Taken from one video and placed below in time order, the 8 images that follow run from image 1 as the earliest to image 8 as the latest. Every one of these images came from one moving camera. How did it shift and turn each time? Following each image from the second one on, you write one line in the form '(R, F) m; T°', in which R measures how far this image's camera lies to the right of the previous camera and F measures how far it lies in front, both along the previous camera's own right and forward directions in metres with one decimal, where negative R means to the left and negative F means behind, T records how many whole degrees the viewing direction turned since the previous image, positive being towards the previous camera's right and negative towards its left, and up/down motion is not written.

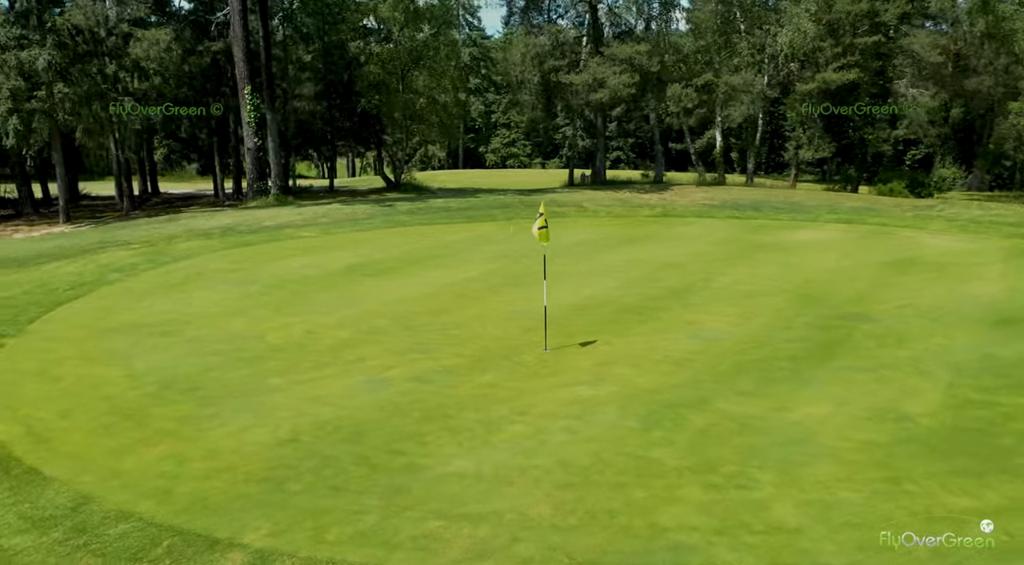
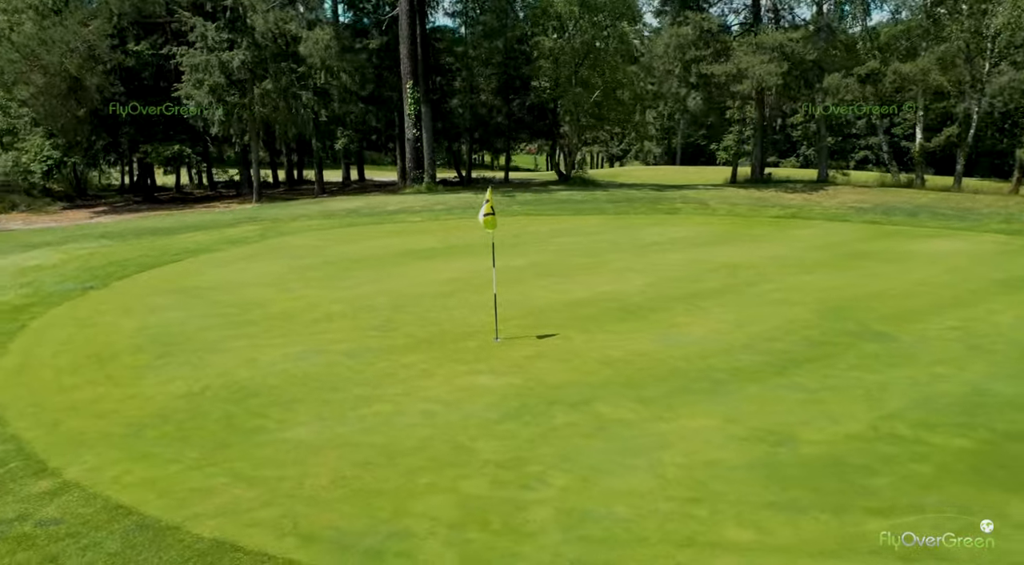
(+3.0, +0.5) m; -16°
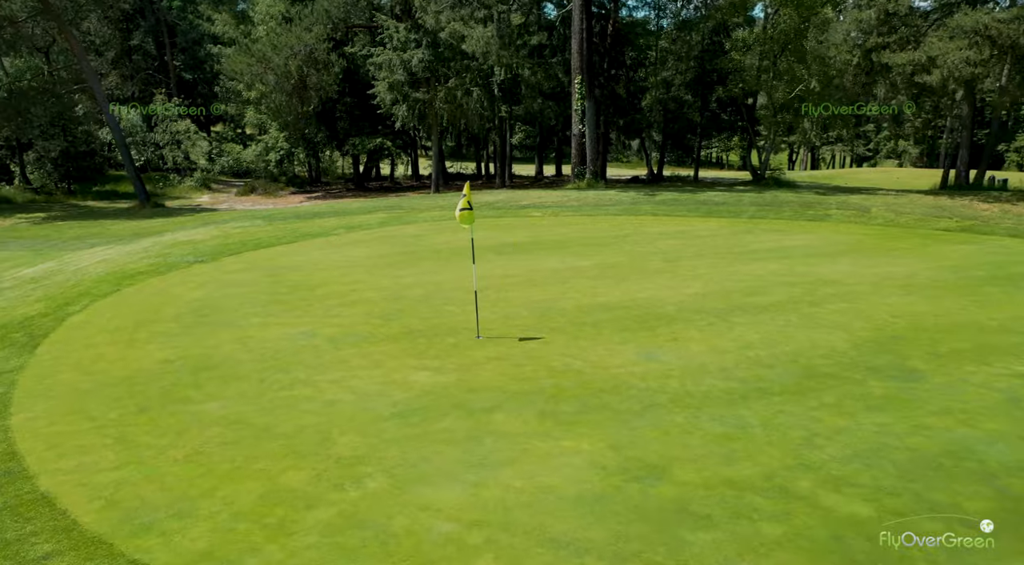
(+2.7, +0.7) m; -17°
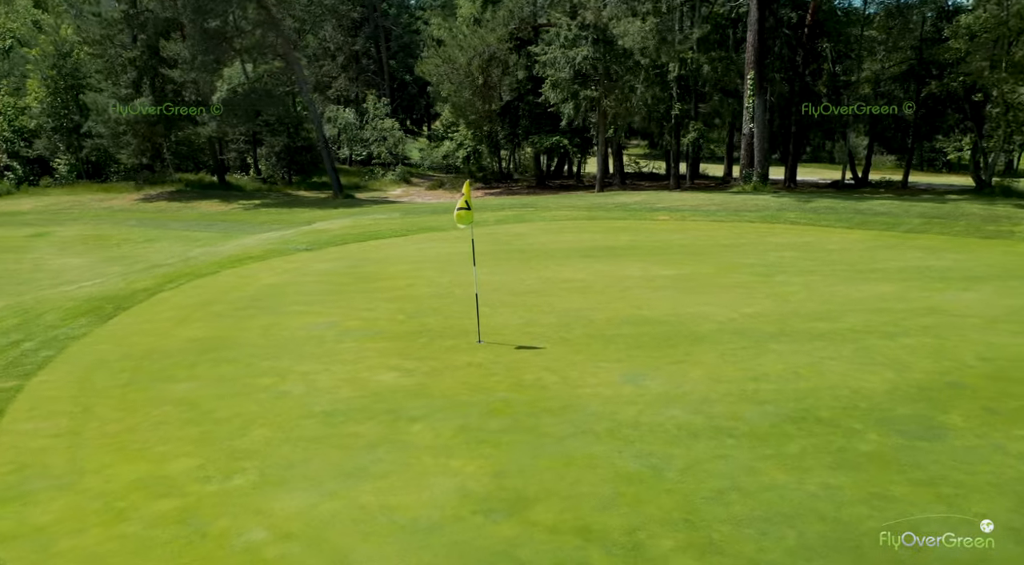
(+2.2, +0.7) m; -16°
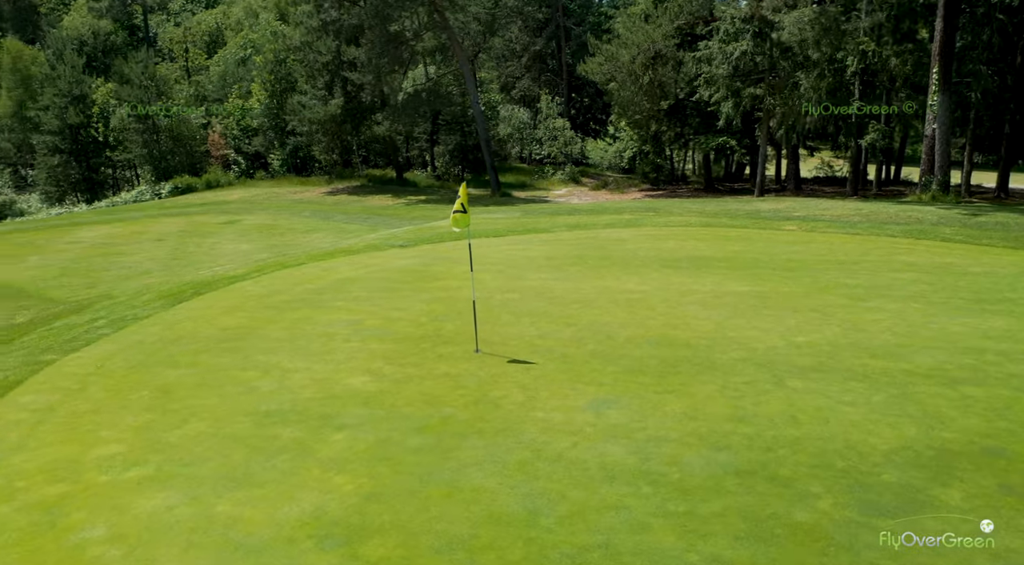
(+2.0, +0.7) m; -14°
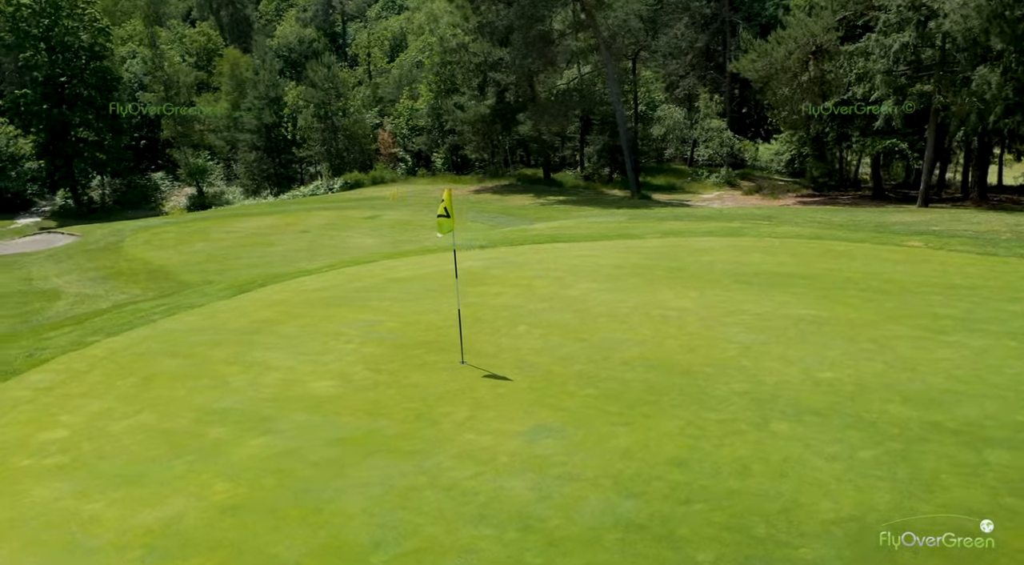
(+1.8, +0.6) m; -13°
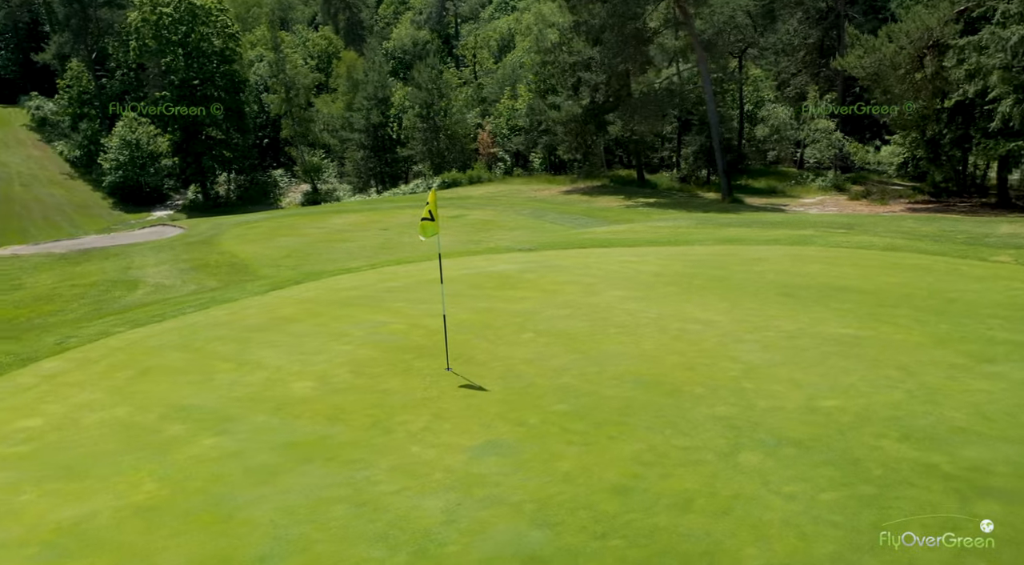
(+1.2, +0.3) m; -8°
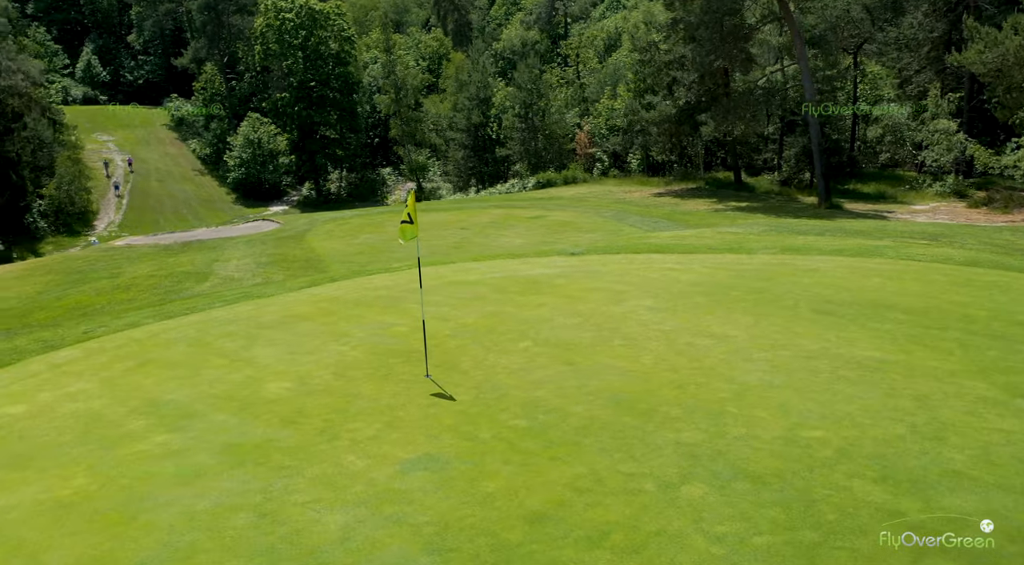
(+1.2, +0.4) m; -8°
